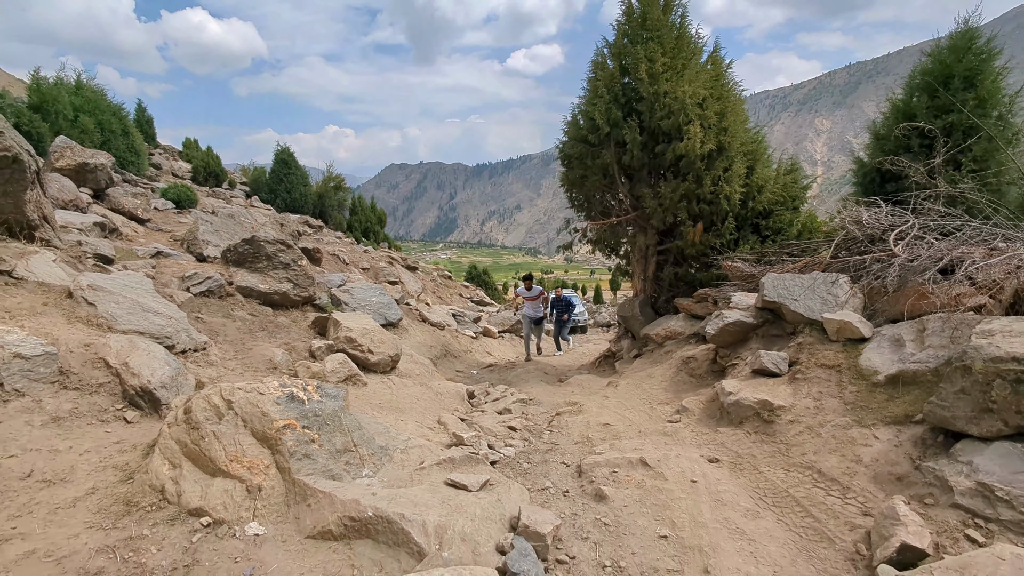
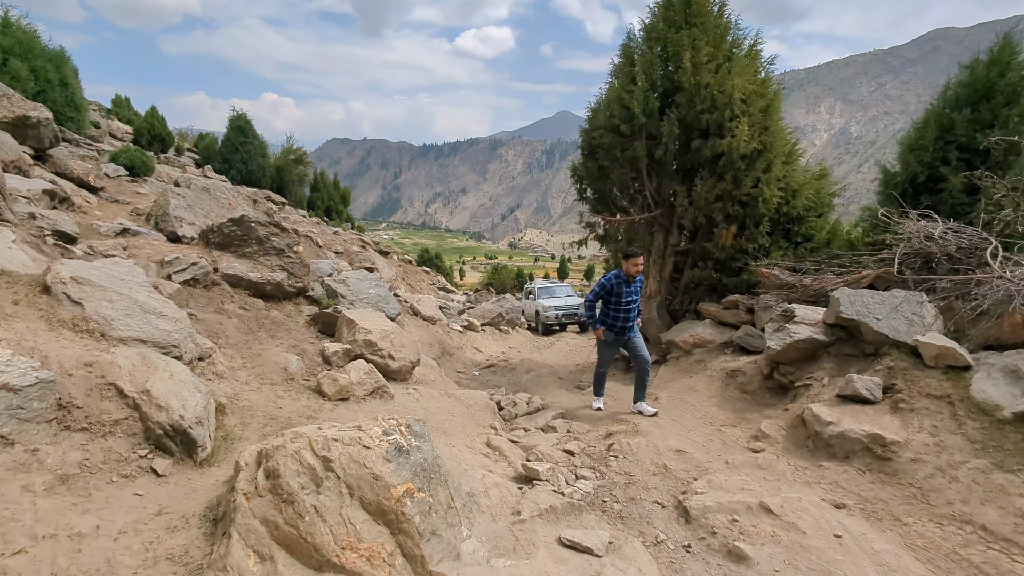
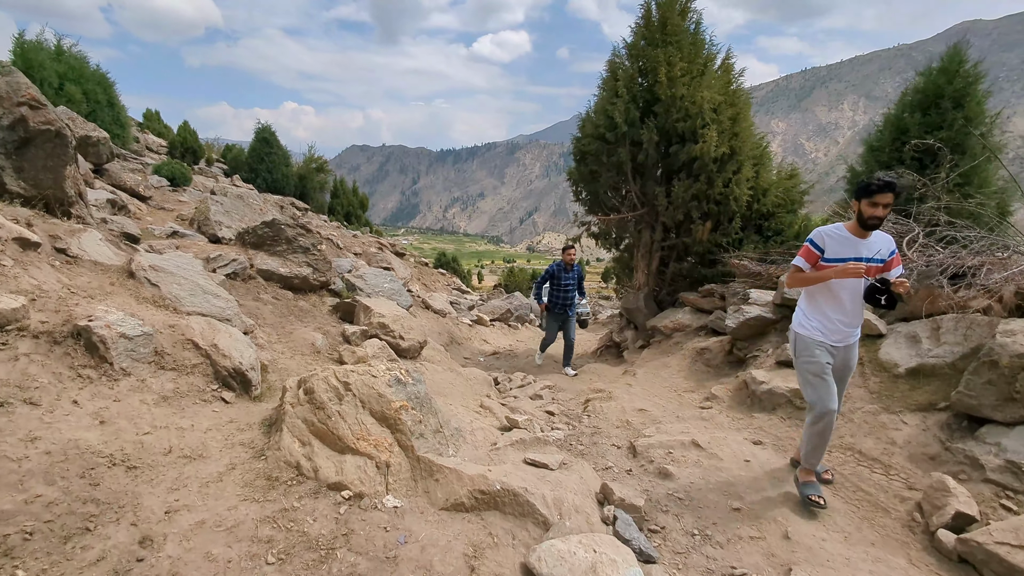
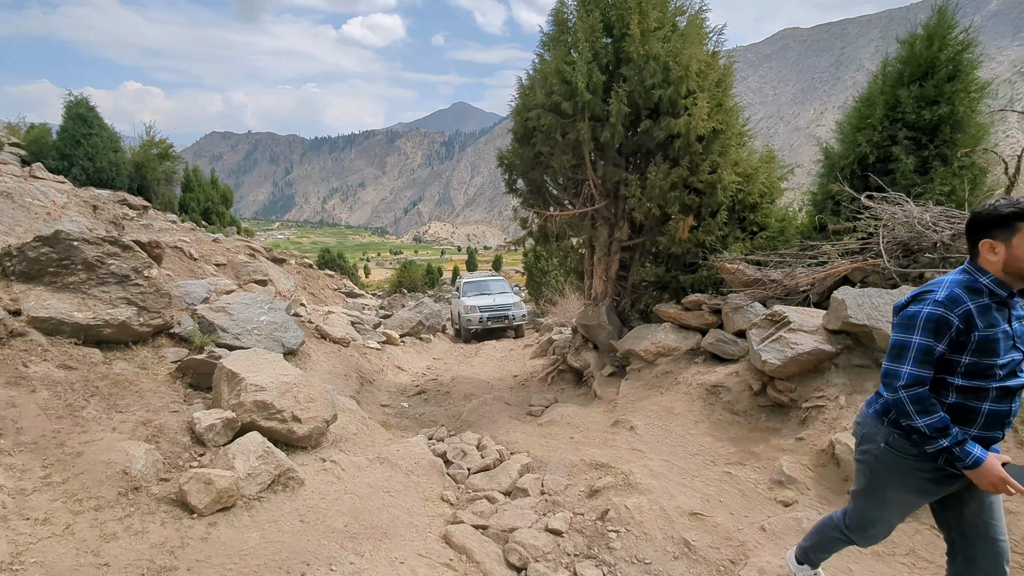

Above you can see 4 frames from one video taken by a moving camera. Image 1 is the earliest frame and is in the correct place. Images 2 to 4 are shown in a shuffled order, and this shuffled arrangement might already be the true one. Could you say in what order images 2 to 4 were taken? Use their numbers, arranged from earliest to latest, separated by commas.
3, 2, 4
